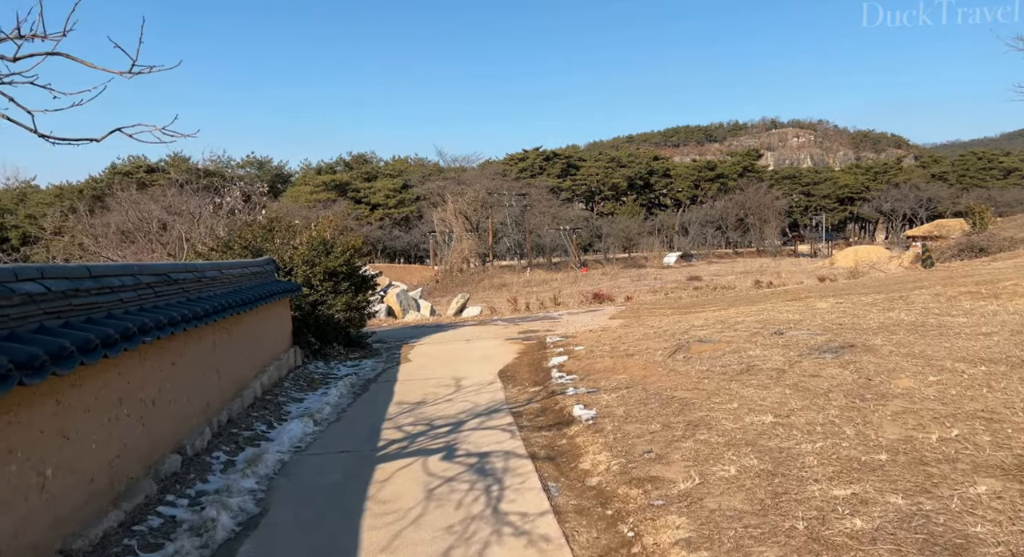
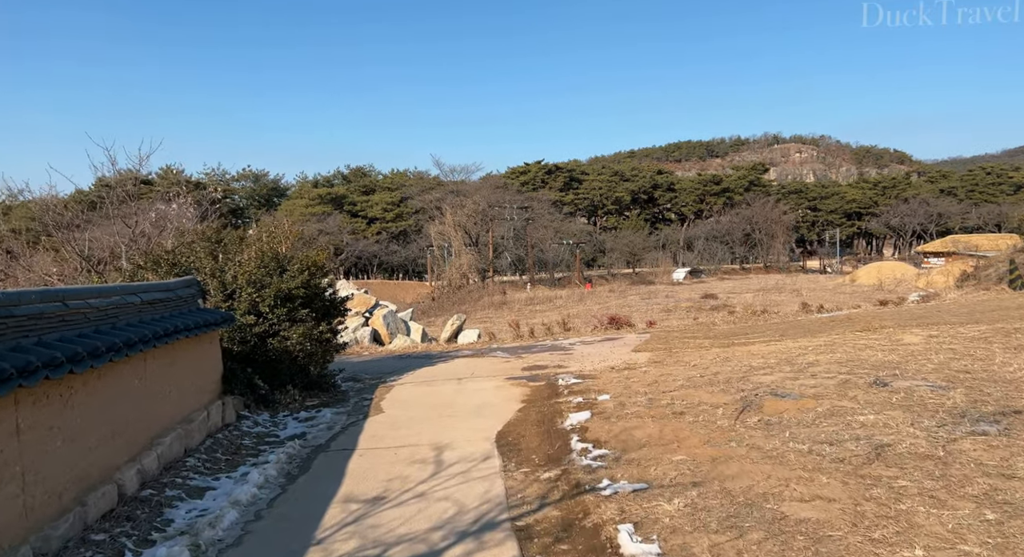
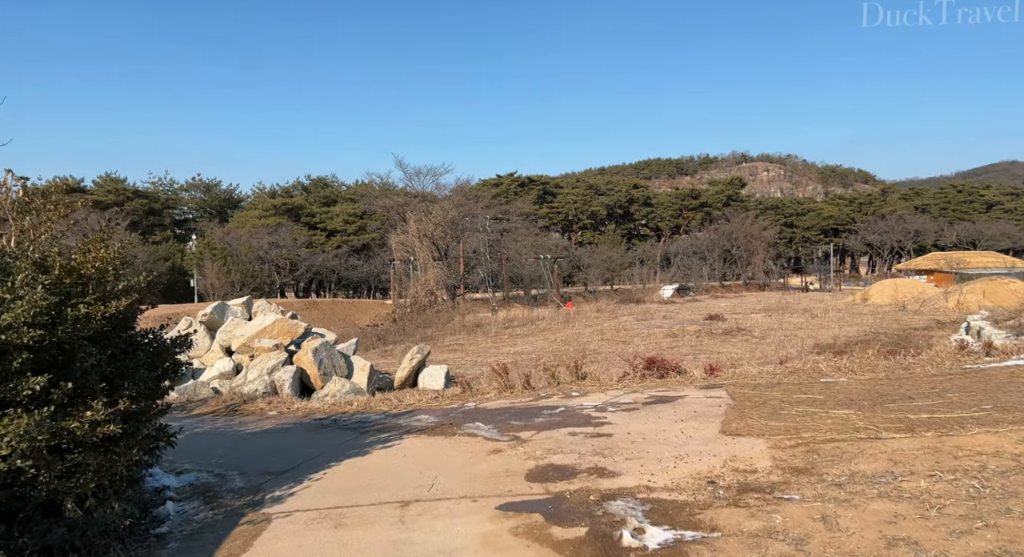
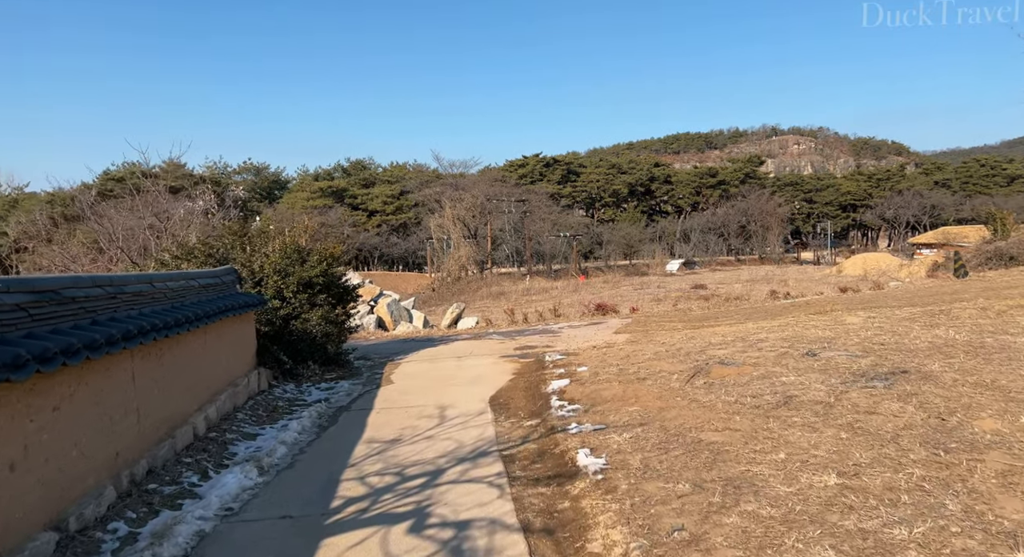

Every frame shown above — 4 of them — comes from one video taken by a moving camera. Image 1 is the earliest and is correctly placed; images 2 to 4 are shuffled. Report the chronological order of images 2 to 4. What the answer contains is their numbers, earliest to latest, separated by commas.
4, 2, 3
